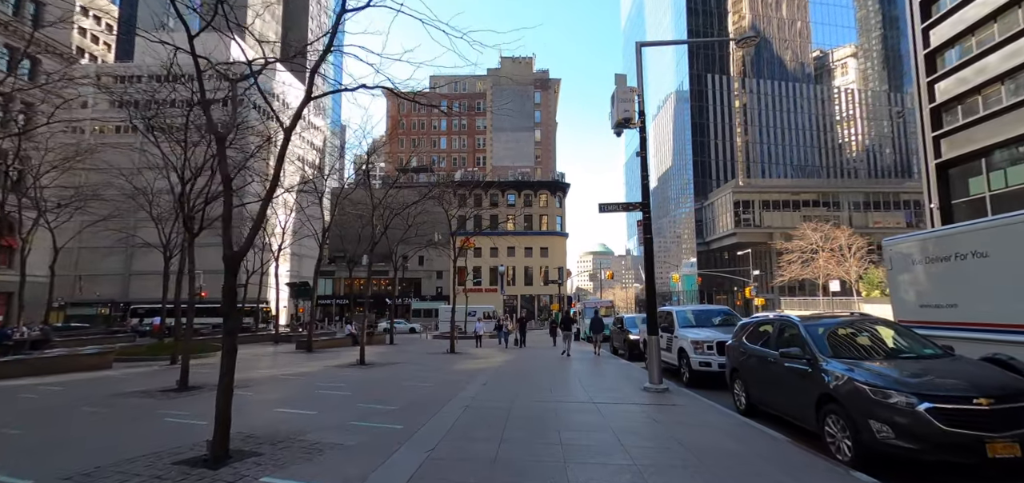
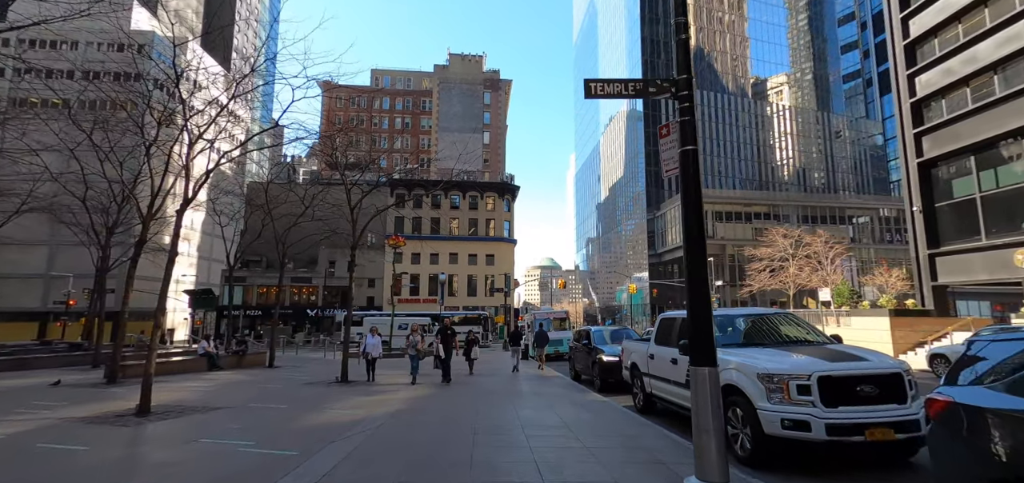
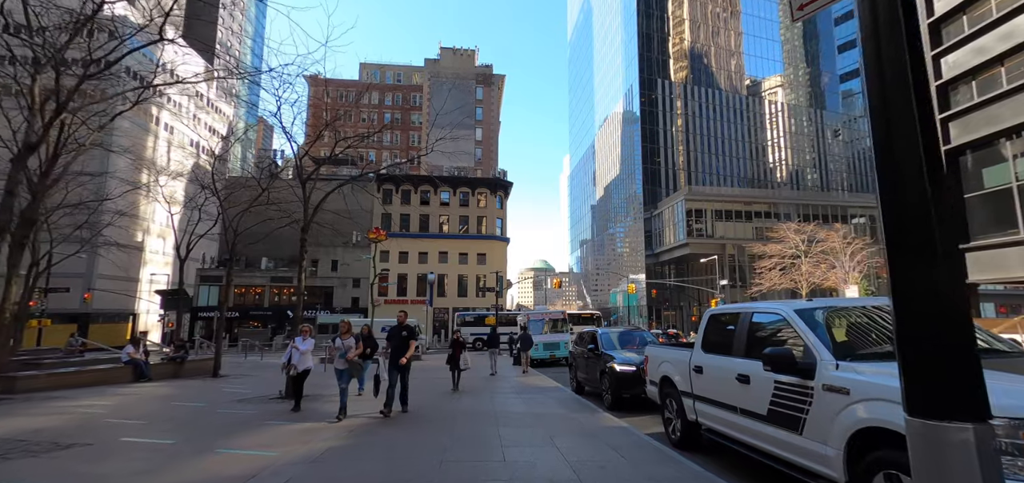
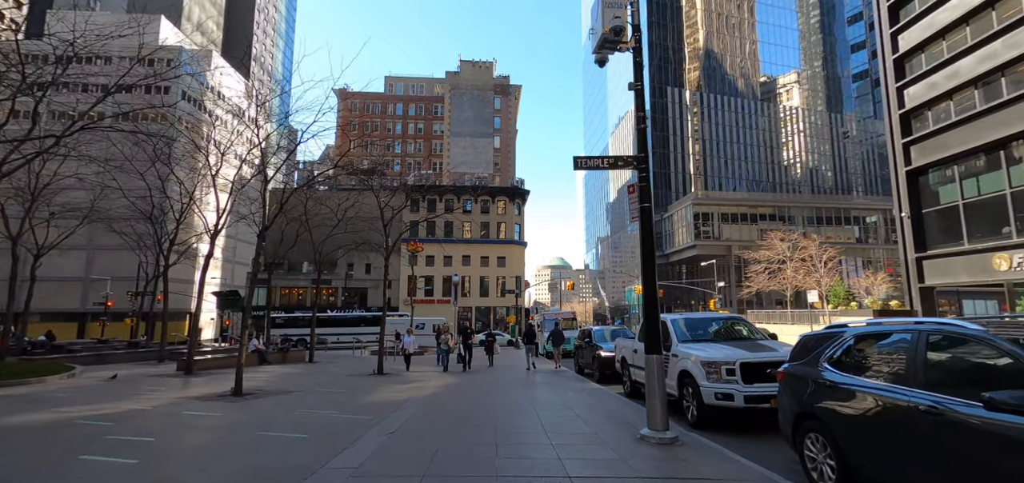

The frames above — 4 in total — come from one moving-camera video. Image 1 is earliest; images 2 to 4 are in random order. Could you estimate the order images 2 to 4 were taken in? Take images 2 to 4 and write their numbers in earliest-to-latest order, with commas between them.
4, 2, 3
